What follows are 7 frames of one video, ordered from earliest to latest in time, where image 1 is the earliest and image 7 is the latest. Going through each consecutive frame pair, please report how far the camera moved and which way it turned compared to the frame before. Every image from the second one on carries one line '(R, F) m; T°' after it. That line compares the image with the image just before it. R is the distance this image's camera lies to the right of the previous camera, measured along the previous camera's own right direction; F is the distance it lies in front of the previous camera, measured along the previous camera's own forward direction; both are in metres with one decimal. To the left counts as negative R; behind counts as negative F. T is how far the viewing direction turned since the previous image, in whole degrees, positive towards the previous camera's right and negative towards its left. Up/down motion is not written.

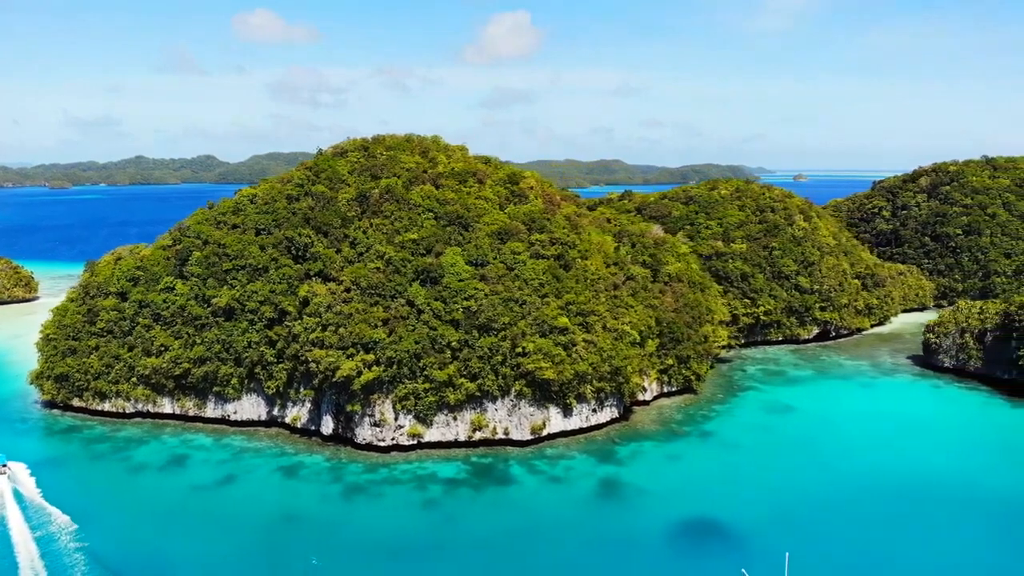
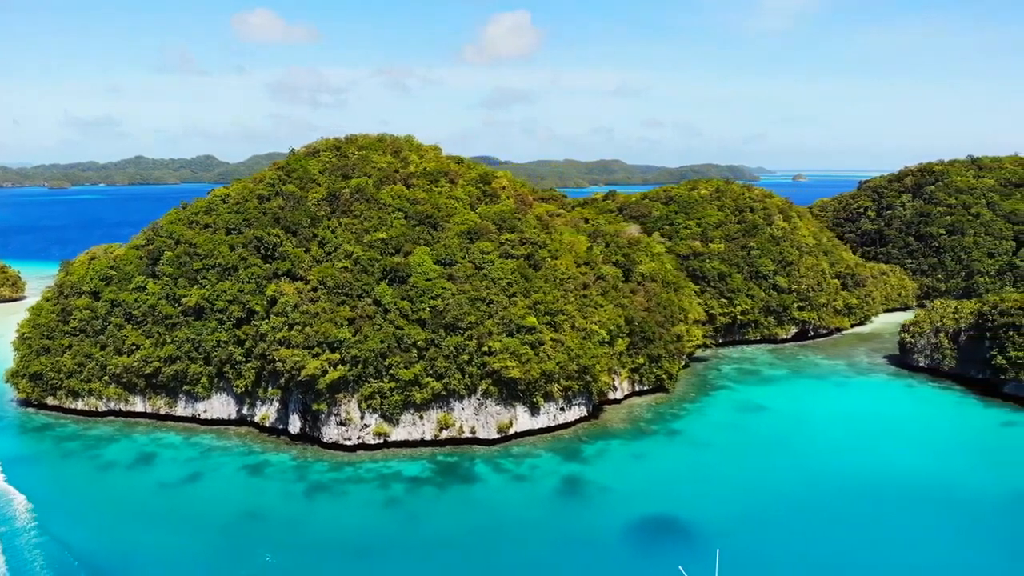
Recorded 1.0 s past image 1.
(+1.9, -0.1) m; 0°
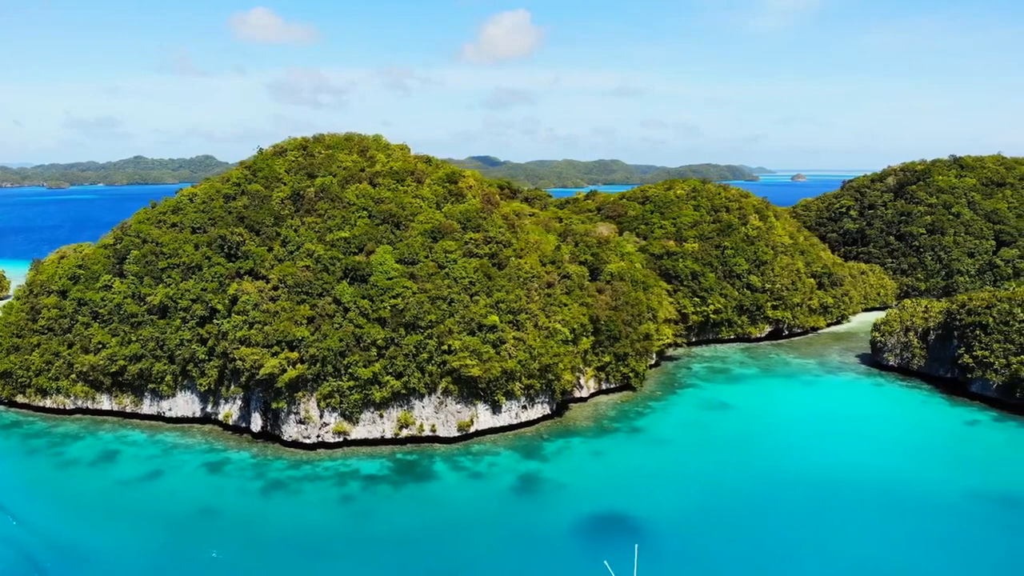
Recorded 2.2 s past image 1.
(+2.2, -0.1) m; 0°
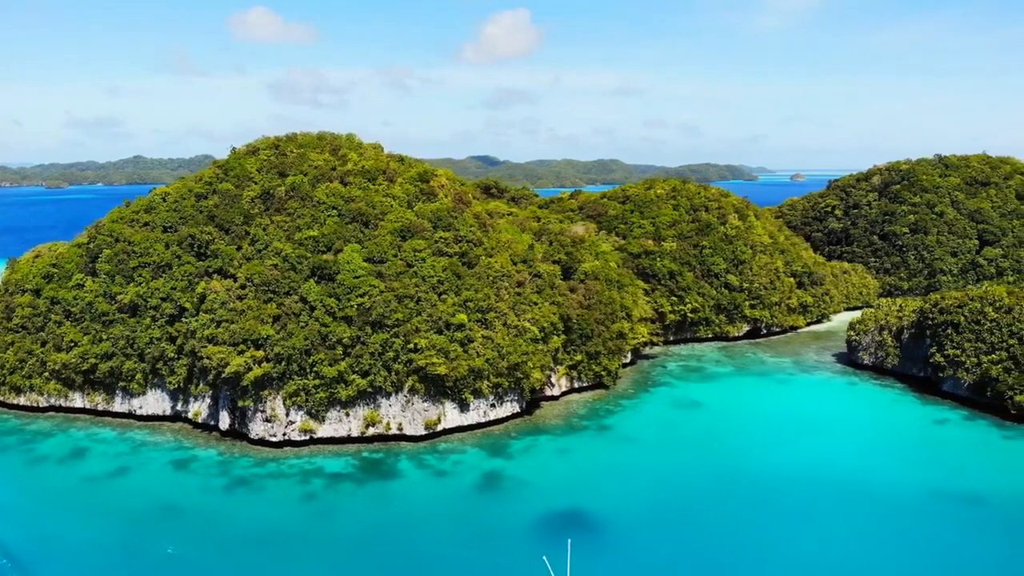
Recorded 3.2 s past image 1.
(+1.9, -0.1) m; 0°
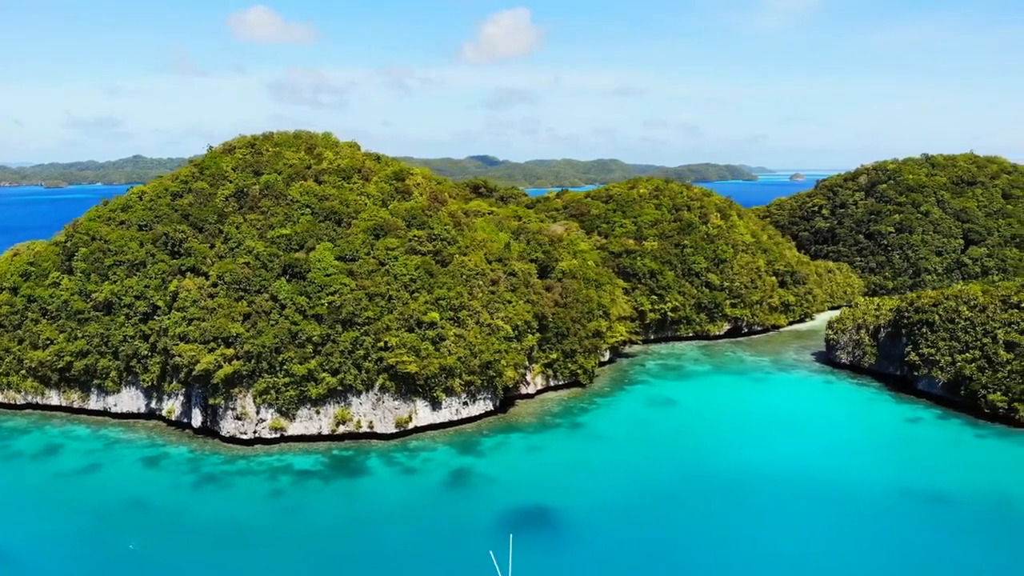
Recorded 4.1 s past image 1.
(+1.6, -0.1) m; 0°
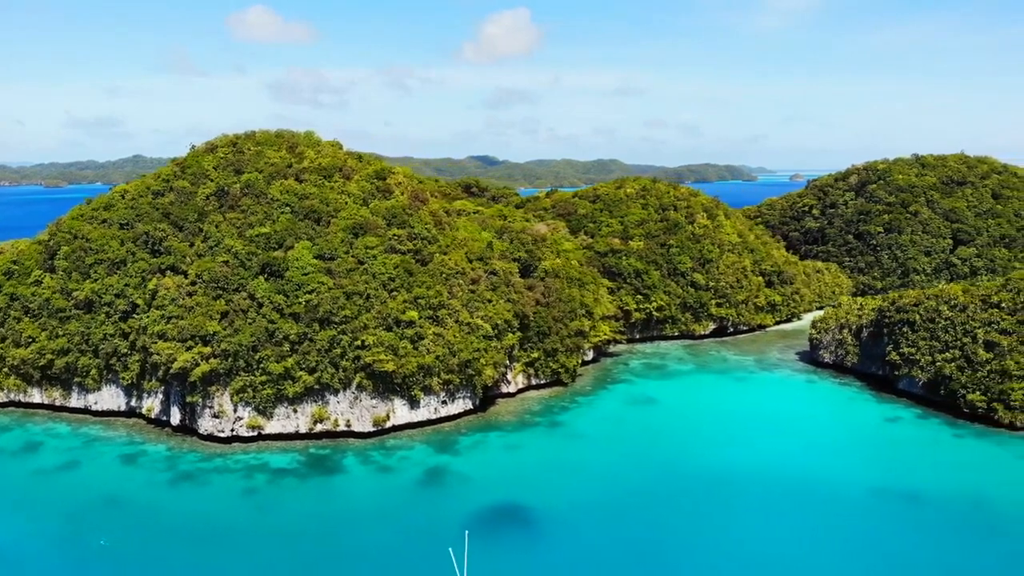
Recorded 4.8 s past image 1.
(+1.2, -0.1) m; 0°
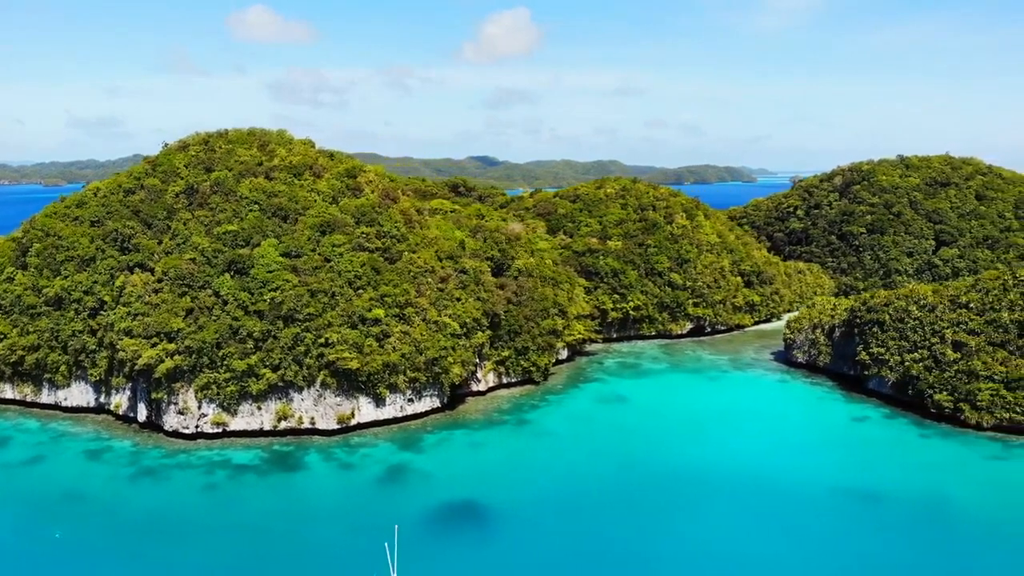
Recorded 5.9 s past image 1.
(+1.9, -0.1) m; 0°
